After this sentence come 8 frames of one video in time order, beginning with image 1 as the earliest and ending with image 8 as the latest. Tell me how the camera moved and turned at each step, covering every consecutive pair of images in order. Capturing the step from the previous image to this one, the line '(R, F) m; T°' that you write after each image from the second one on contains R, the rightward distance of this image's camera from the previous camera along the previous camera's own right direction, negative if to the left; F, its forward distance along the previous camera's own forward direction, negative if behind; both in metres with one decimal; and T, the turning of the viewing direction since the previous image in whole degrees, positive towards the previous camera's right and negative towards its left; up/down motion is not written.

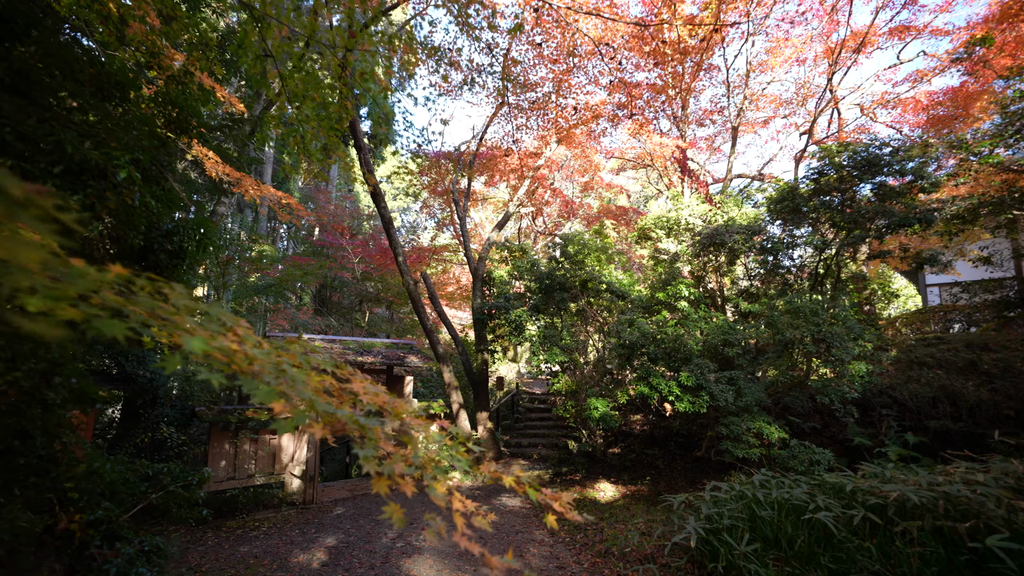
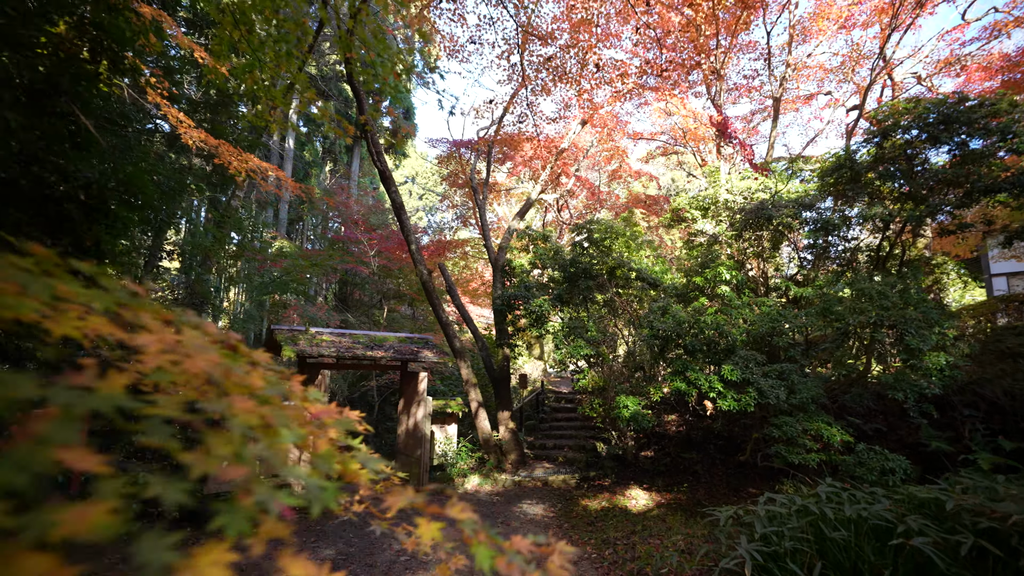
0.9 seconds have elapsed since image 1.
(+0.1, +0.7) m; -3°
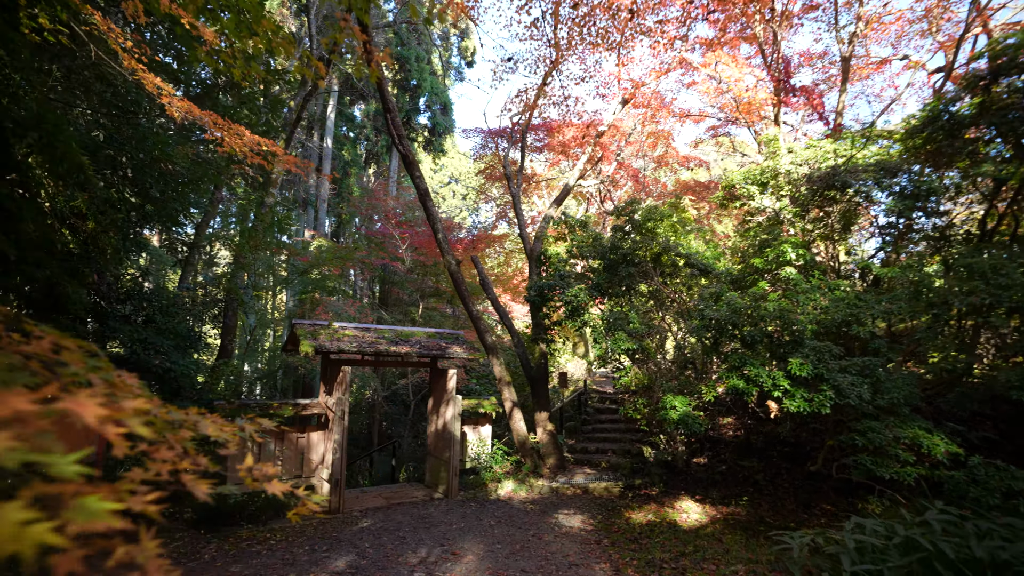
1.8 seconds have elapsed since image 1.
(+0.2, +0.7) m; -5°
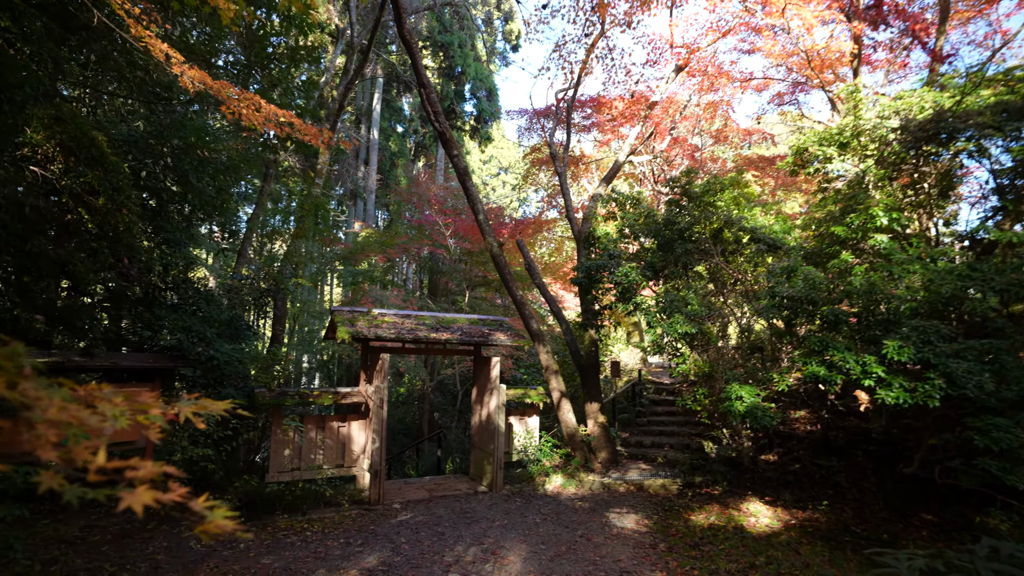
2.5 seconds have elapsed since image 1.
(+0.1, +0.5) m; -6°
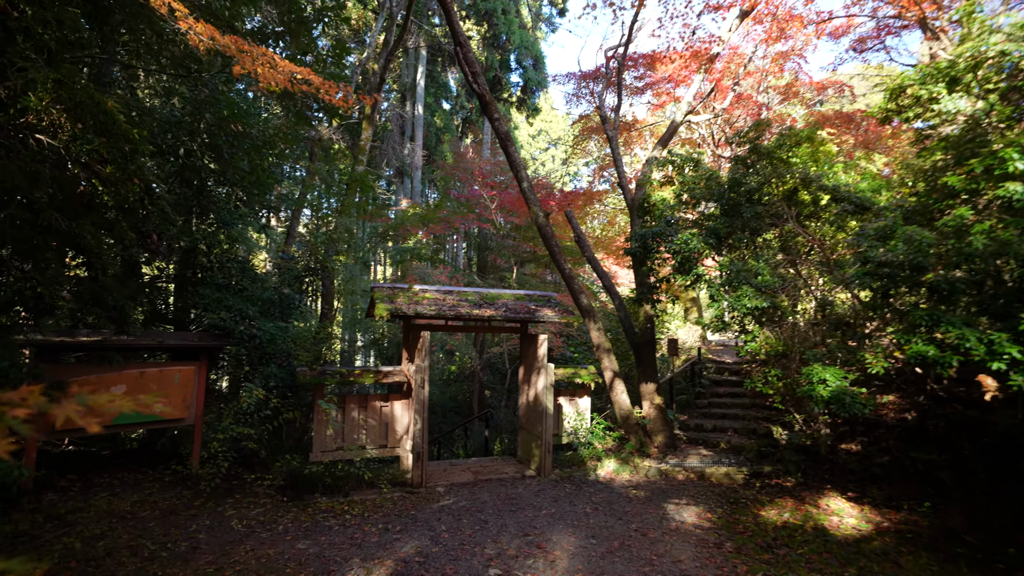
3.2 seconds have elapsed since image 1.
(+0.1, +0.5) m; -6°
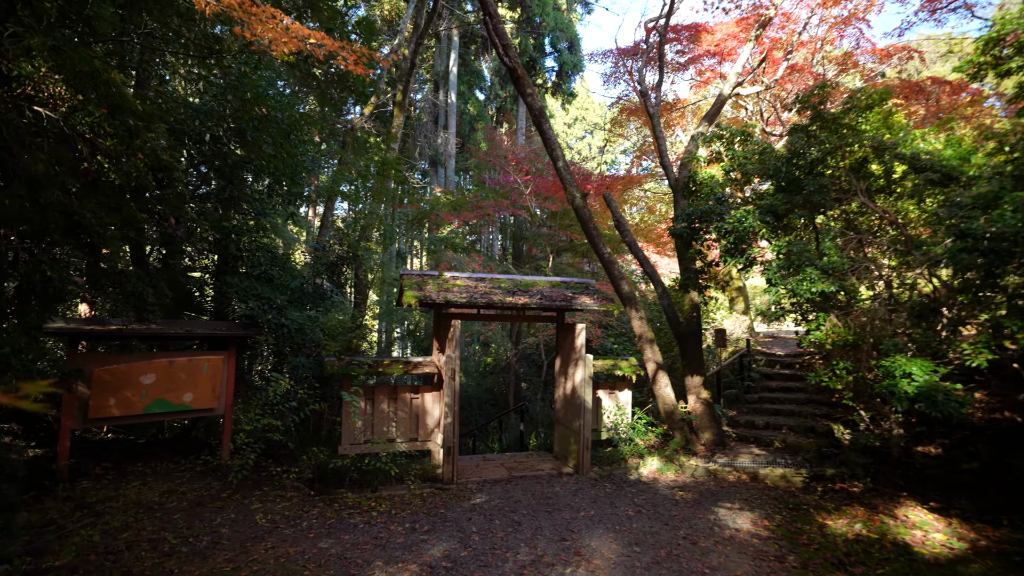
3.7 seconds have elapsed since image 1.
(0.0, +0.4) m; -4°
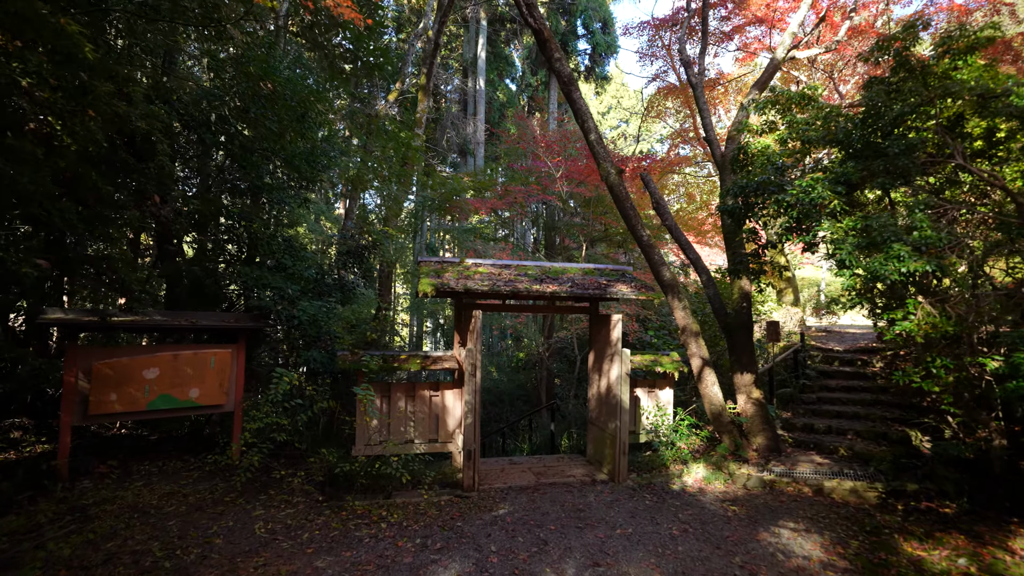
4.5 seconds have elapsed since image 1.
(+0.1, +0.6) m; -4°
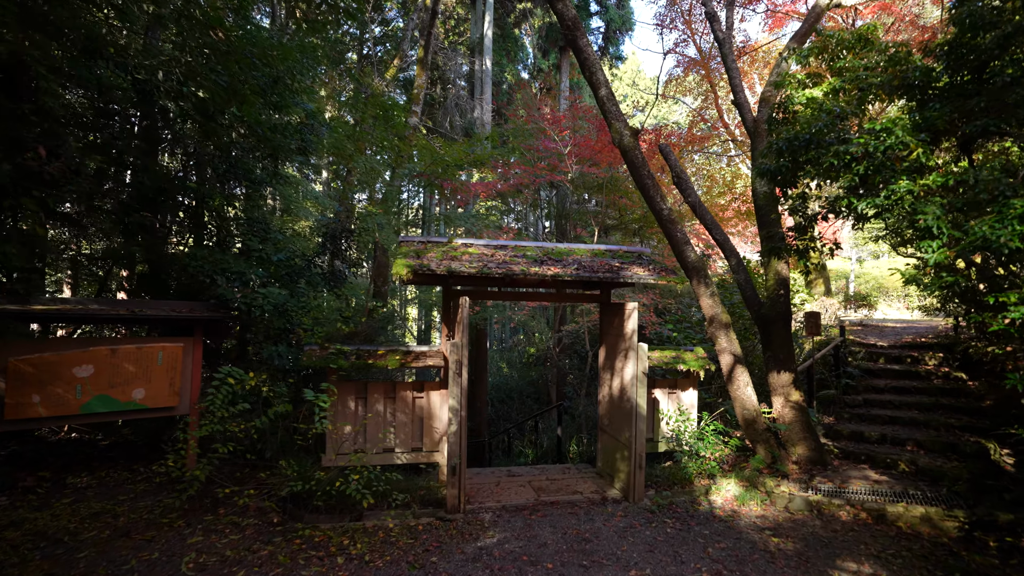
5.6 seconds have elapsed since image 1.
(+0.2, +0.9) m; -2°
